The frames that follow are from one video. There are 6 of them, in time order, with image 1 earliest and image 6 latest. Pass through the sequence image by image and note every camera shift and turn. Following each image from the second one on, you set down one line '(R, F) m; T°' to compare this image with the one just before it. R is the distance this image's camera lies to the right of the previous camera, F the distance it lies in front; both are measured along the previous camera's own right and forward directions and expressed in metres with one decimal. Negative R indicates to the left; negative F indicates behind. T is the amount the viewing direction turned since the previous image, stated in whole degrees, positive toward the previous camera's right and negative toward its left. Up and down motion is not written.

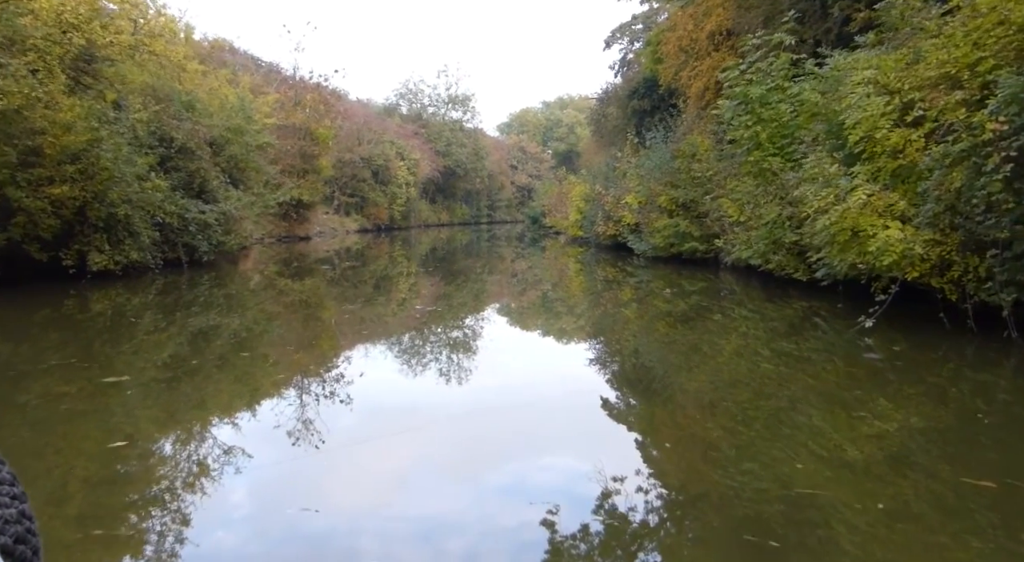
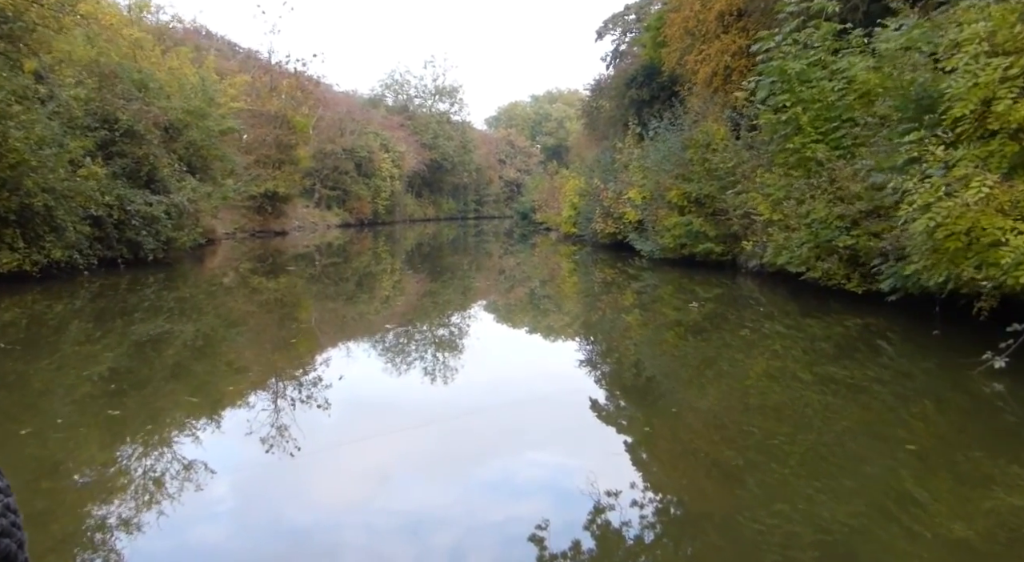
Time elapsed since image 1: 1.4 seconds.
(0.0, +0.8) m; +1°
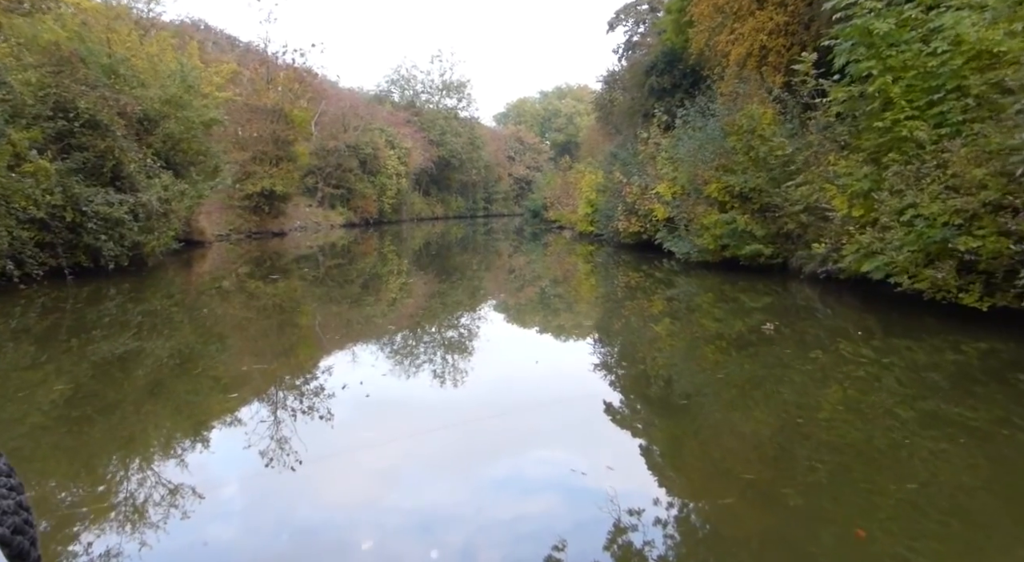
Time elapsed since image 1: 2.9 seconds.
(-0.1, +0.8) m; -1°
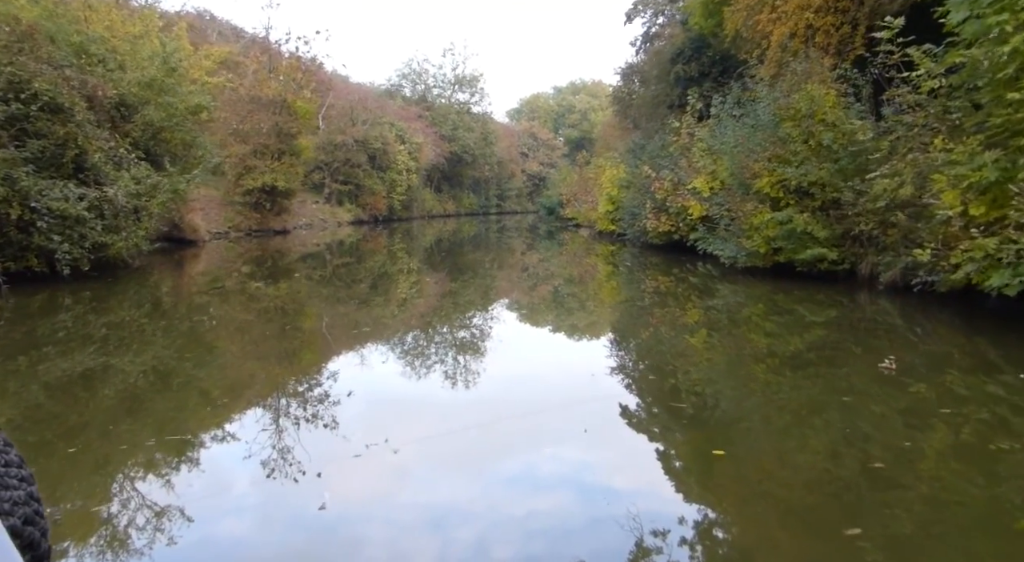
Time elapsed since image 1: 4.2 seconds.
(0.0, +0.7) m; -1°
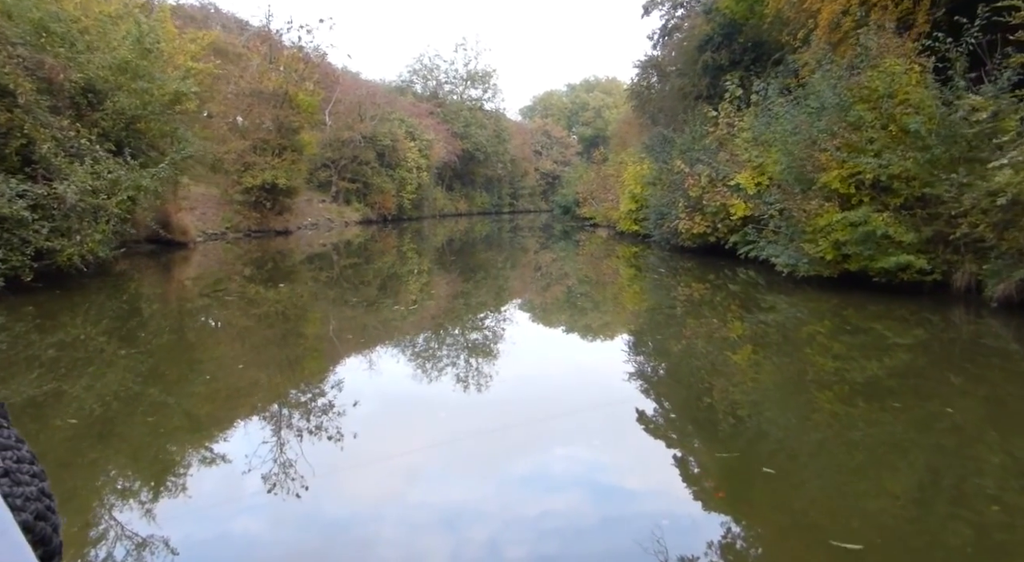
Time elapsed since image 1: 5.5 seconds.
(0.0, +0.7) m; -1°
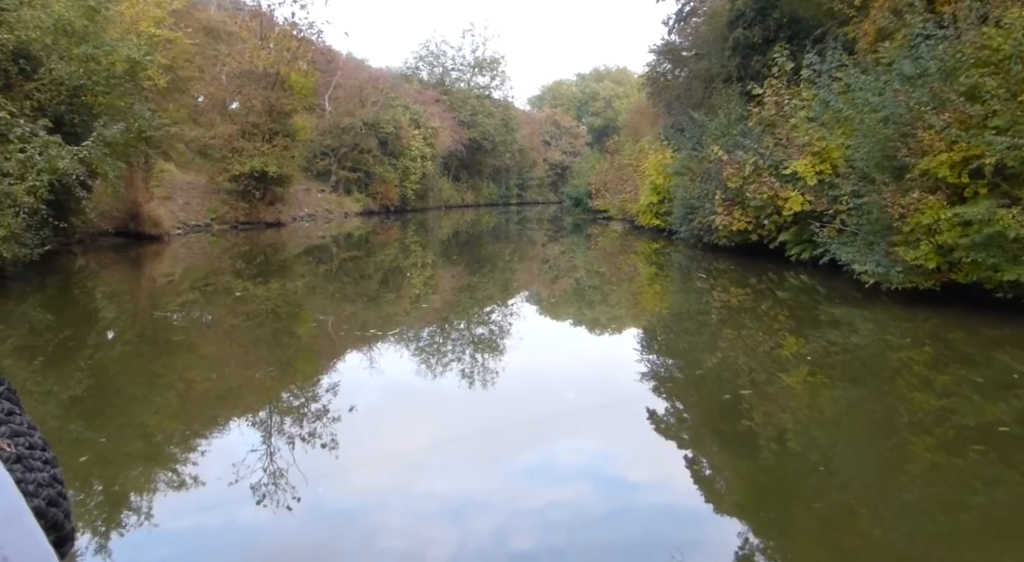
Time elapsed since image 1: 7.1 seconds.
(0.0, +0.9) m; -1°
